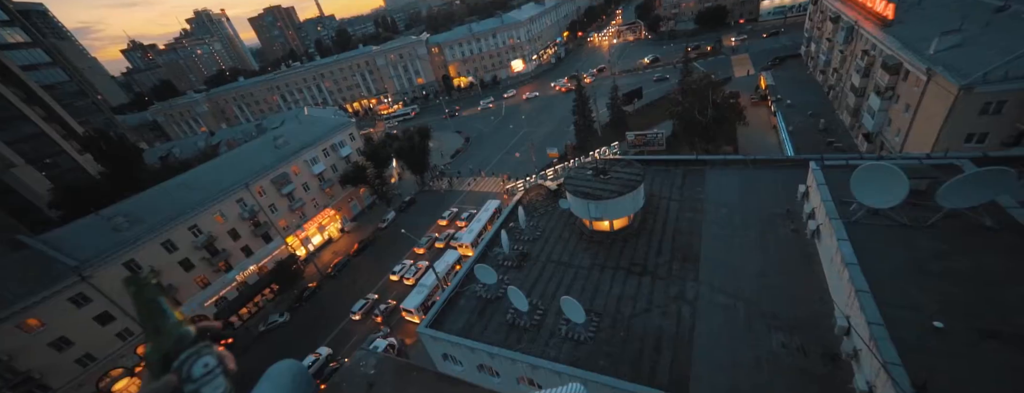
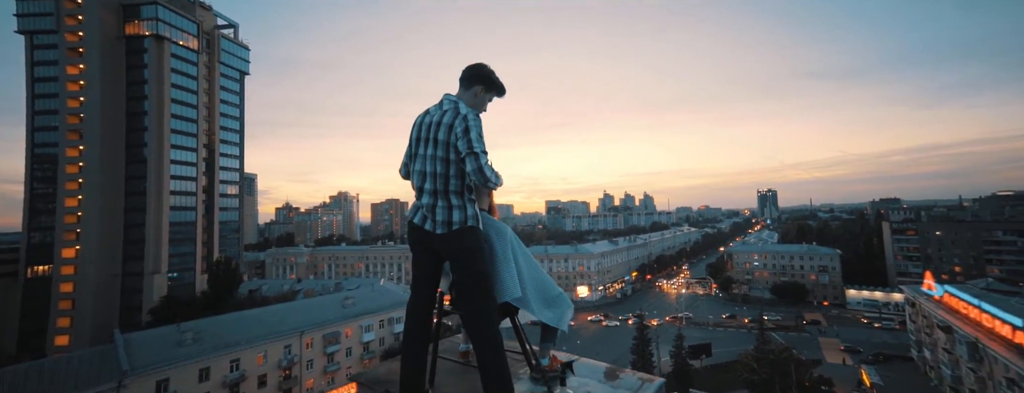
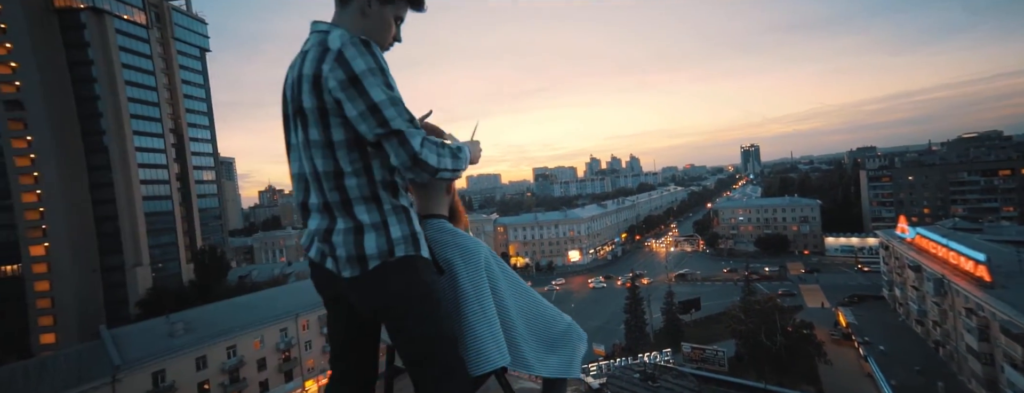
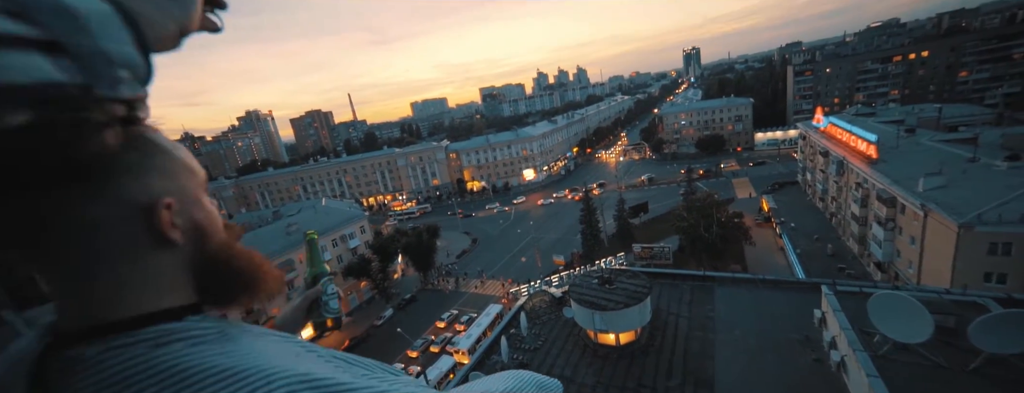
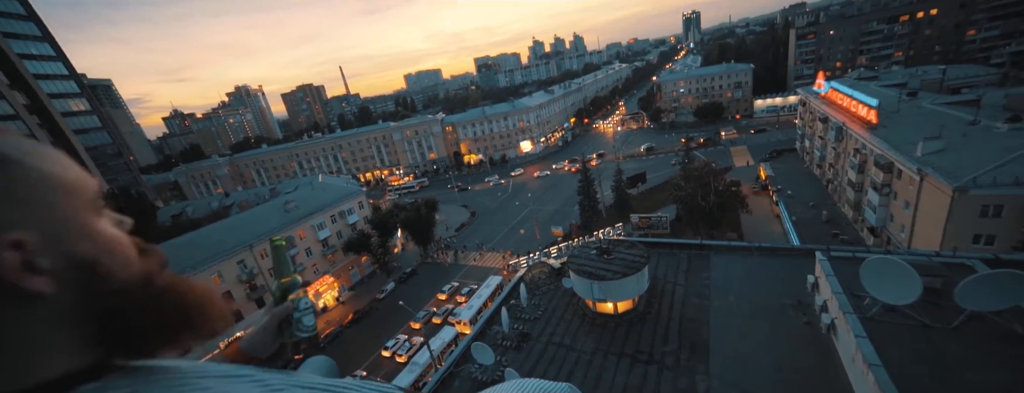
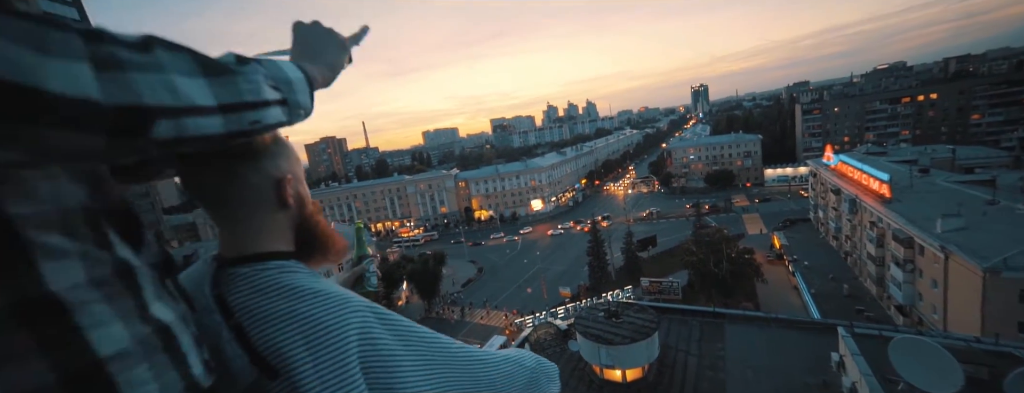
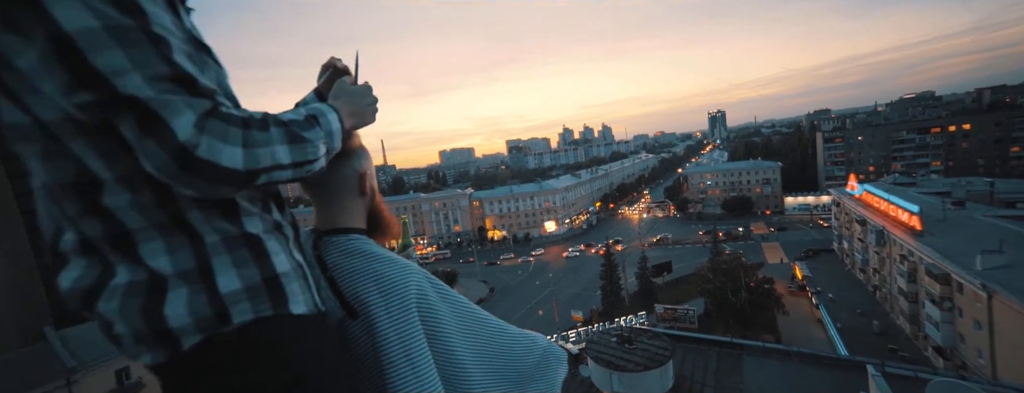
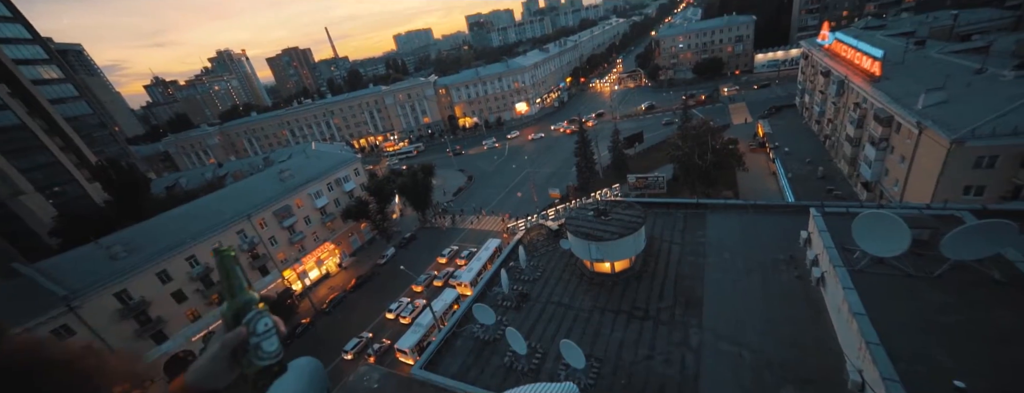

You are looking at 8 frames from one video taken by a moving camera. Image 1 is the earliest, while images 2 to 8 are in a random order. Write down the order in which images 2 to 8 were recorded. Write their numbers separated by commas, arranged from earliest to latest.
8, 5, 4, 6, 7, 3, 2
